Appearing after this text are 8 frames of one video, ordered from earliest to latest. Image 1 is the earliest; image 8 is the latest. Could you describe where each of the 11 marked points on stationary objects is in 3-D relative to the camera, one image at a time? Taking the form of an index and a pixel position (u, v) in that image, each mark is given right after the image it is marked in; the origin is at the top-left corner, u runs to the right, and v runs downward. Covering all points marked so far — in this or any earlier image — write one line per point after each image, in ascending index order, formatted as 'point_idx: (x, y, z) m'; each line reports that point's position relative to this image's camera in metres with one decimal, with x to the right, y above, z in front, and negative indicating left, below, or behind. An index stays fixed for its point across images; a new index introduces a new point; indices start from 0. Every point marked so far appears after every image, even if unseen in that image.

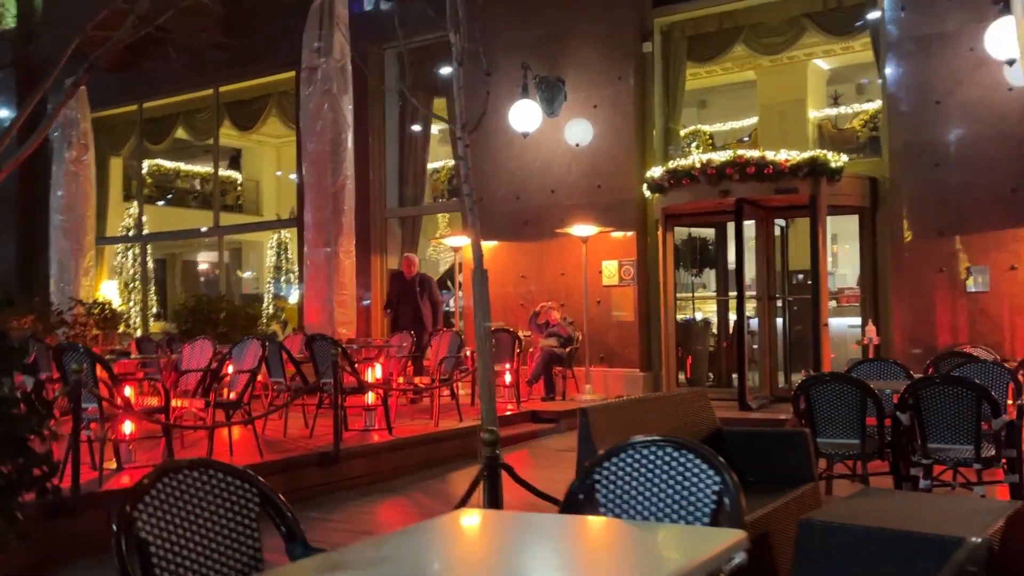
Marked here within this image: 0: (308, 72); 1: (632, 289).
0: (-2.2, +2.3, +9.8) m
1: (+1.4, 0.0, +10.6) m
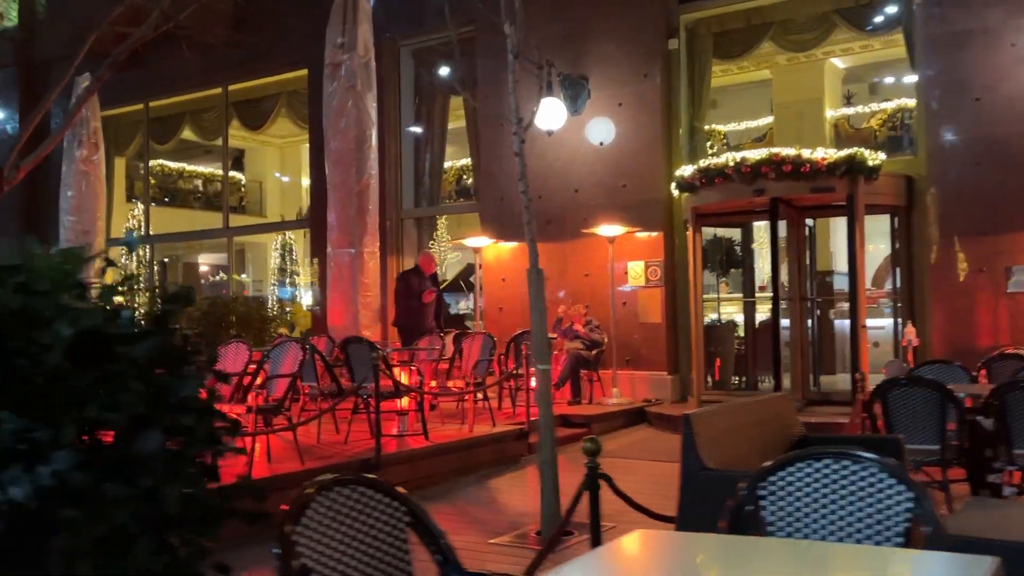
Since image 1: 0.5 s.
0: (-1.9, +2.3, +9.6) m
1: (+1.7, 0.0, +10.4) m
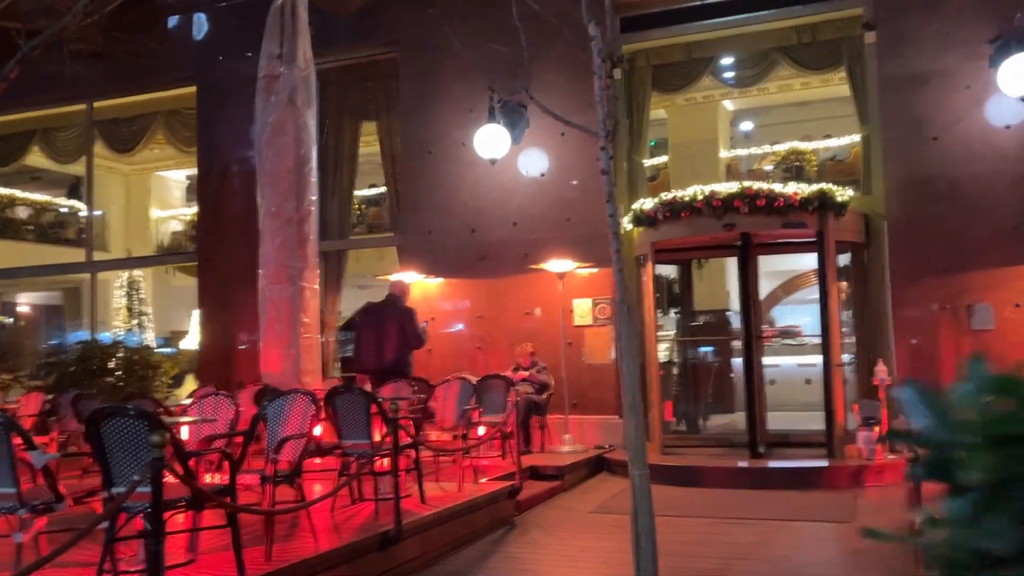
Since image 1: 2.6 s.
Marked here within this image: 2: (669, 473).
0: (-2.3, +1.9, +8.5) m
1: (+1.0, -0.4, +9.9) m
2: (+1.4, -1.7, +8.5) m
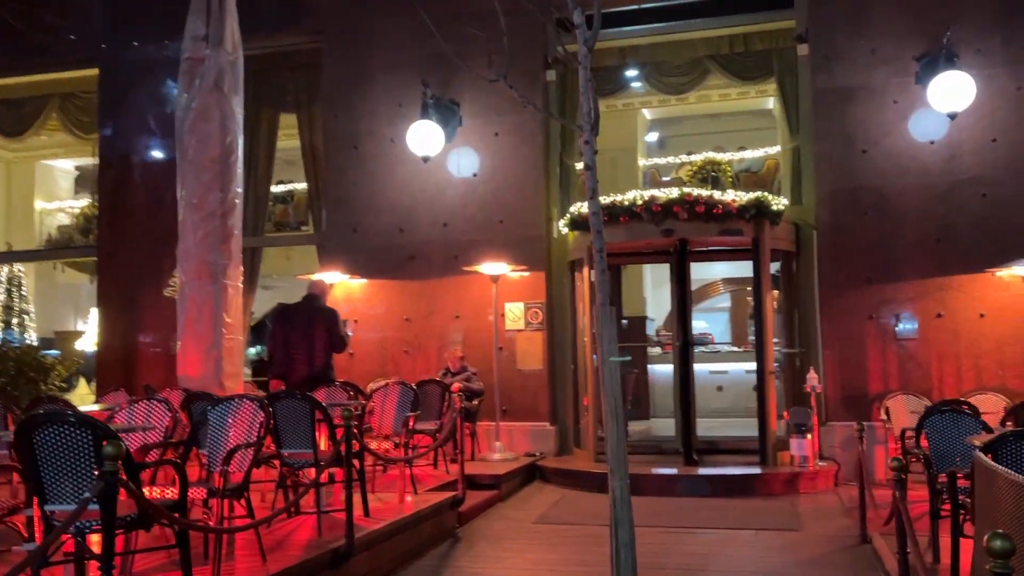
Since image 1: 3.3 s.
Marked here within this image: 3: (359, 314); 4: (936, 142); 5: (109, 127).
0: (-2.8, +1.9, +7.9) m
1: (+0.3, -0.5, +9.7) m
2: (+0.8, -1.8, +8.4) m
3: (-1.7, -0.3, +10.3) m
4: (+4.1, +1.4, +8.8) m
5: (-5.0, +2.0, +11.5) m
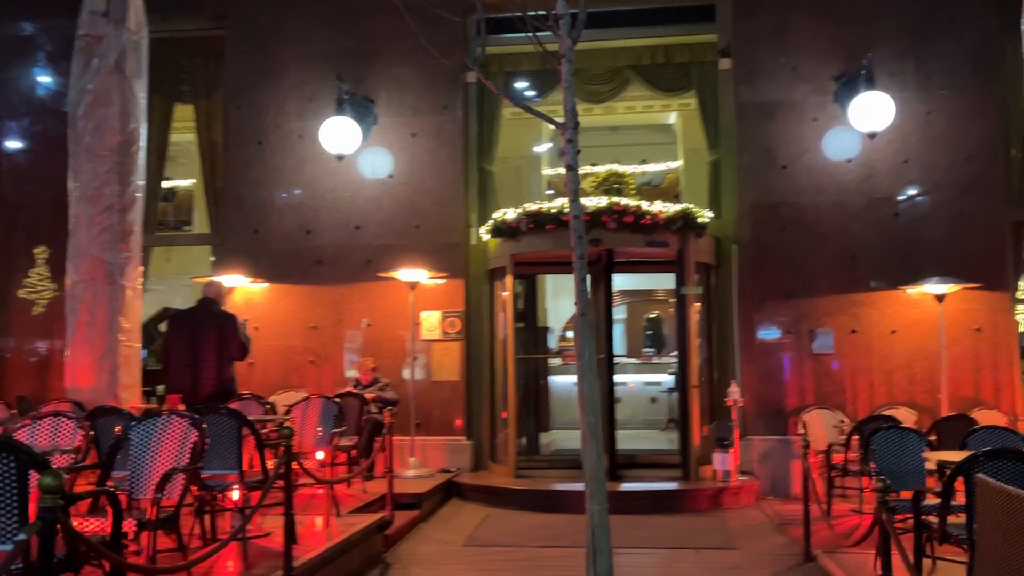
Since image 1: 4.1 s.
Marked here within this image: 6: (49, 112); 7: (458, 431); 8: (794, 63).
0: (-3.3, +1.9, +7.1) m
1: (-0.6, -0.6, +9.3) m
2: (+0.1, -1.8, +8.1) m
3: (-2.6, -0.3, +9.6) m
4: (+3.3, +1.2, +9.0) m
5: (-6.0, +2.0, +10.4) m
6: (-5.2, +2.0, +10.3) m
7: (-0.5, -1.4, +9.2) m
8: (+2.8, +2.2, +9.1) m
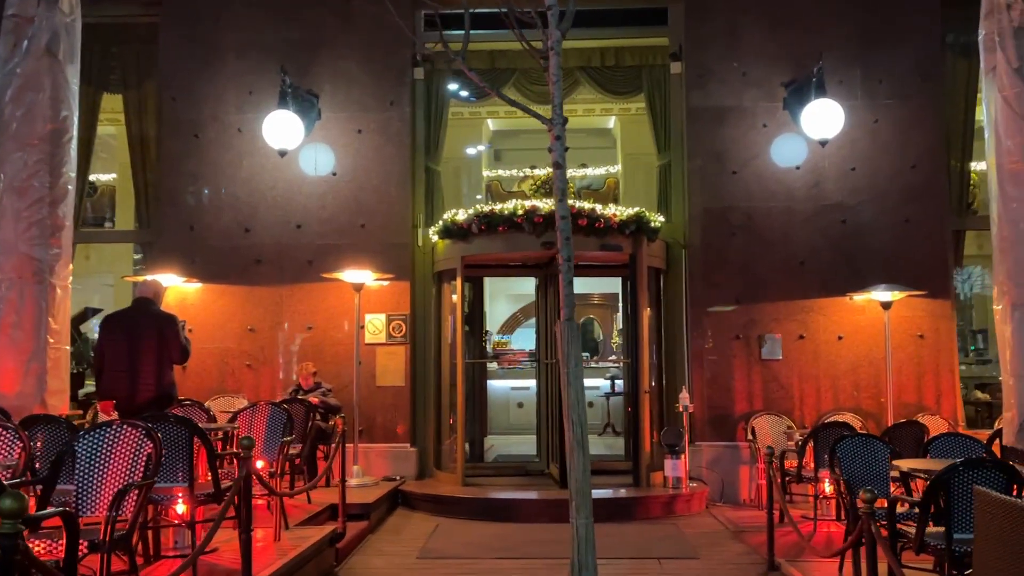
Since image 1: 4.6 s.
0: (-3.6, +1.9, +6.6) m
1: (-1.1, -0.6, +9.0) m
2: (-0.3, -1.9, +7.9) m
3: (-3.2, -0.3, +9.2) m
4: (+2.8, +1.2, +9.0) m
5: (-6.6, +2.1, +9.6) m
6: (-5.7, +2.0, +9.6) m
7: (-1.1, -1.5, +9.0) m
8: (+2.3, +2.2, +9.2) m
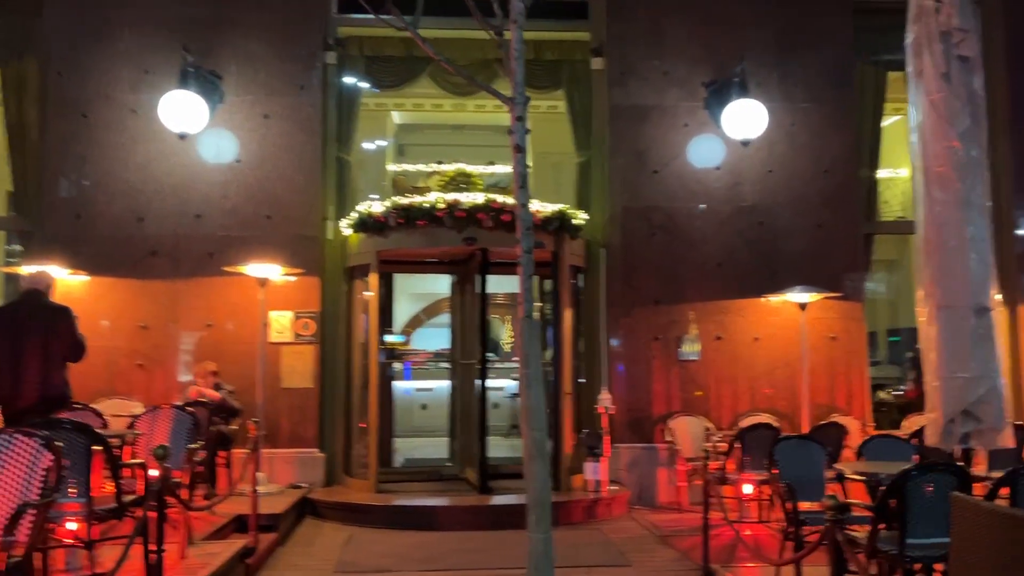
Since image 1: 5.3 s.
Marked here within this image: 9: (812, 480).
0: (-4.1, +2.0, +5.9) m
1: (-1.9, -0.6, +8.5) m
2: (-1.0, -1.8, +7.5) m
3: (-4.0, -0.3, +8.4) m
4: (+2.0, +1.2, +9.0) m
5: (-7.4, +2.2, +8.5) m
6: (-6.5, +2.1, +8.6) m
7: (-1.9, -1.4, +8.5) m
8: (+1.5, +2.2, +9.1) m
9: (+1.8, -1.2, +5.5) m
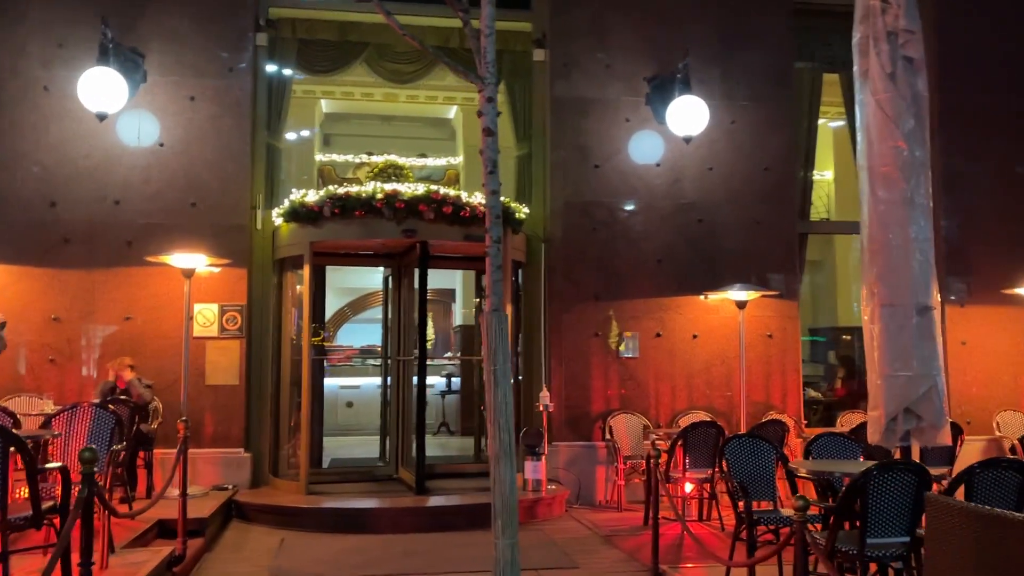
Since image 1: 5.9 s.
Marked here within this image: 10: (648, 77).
0: (-4.3, +2.1, +5.3) m
1: (-2.4, -0.5, +8.1) m
2: (-1.5, -1.8, +7.1) m
3: (-4.5, -0.2, +7.8) m
4: (+1.5, +1.2, +9.0) m
5: (-7.9, +2.3, +7.5) m
6: (-7.1, +2.2, +7.7) m
7: (-2.4, -1.3, +8.1) m
8: (+0.9, +2.2, +9.0) m
9: (+1.5, -1.1, +5.5) m
10: (+1.3, +2.1, +9.0) m
